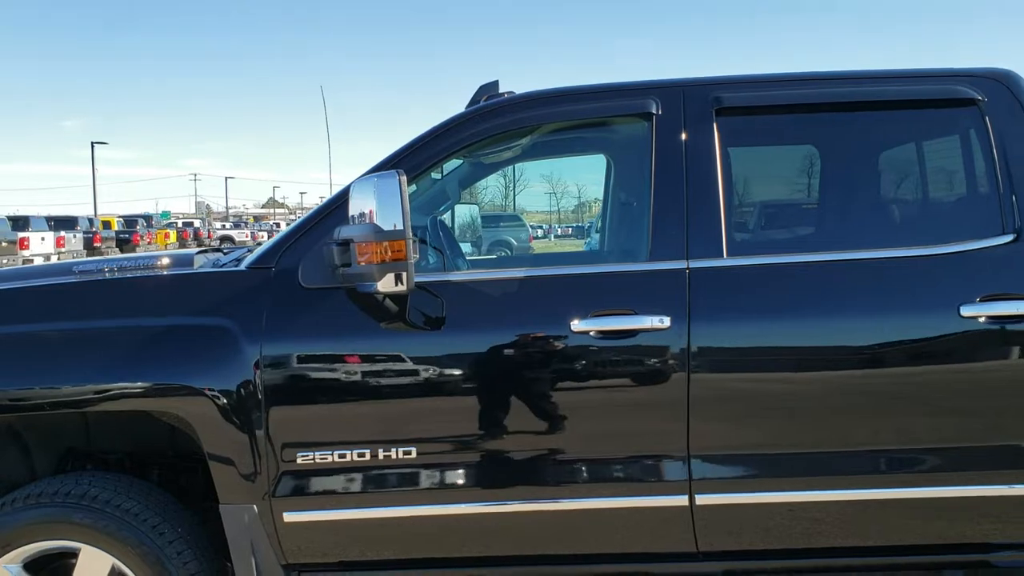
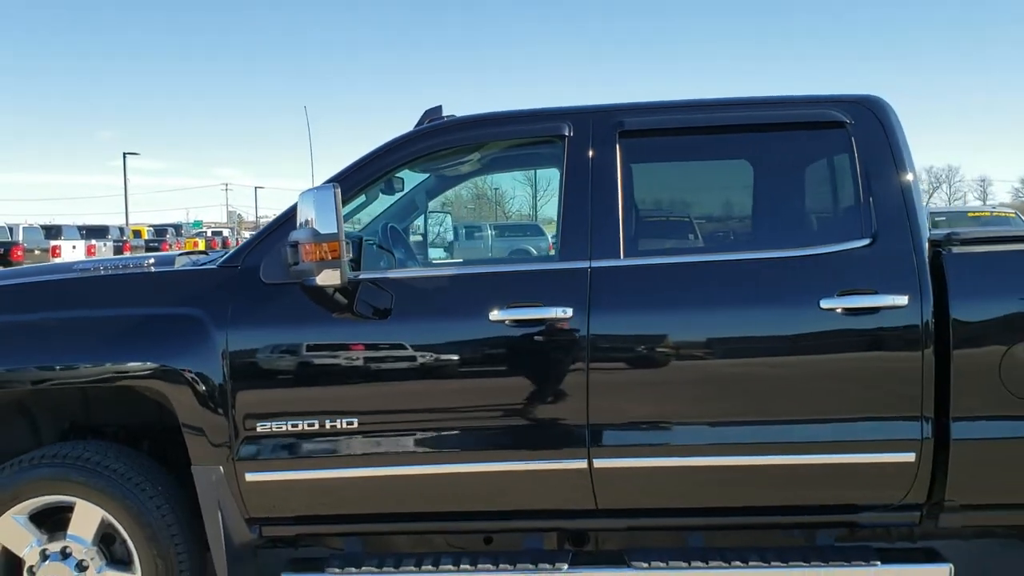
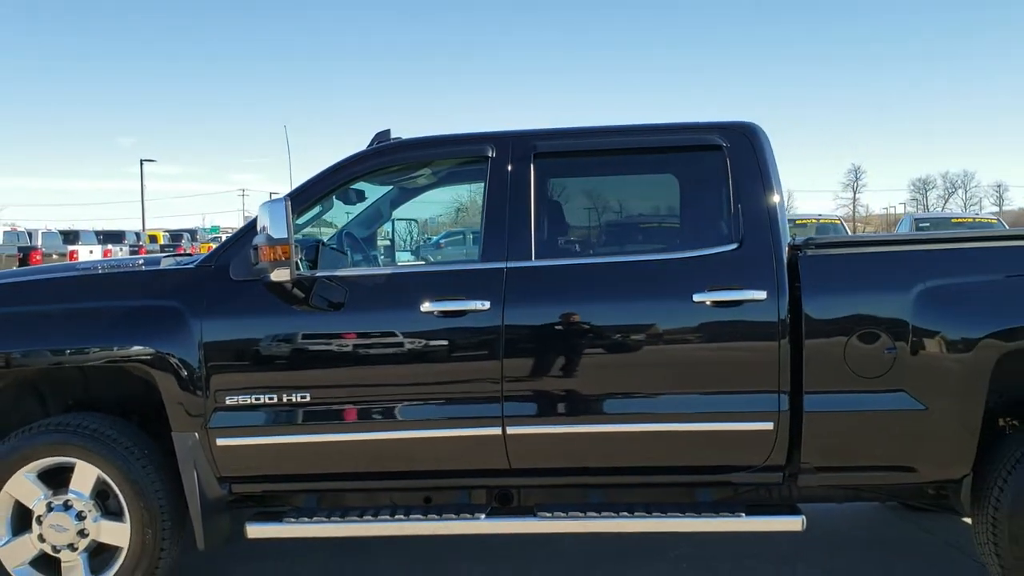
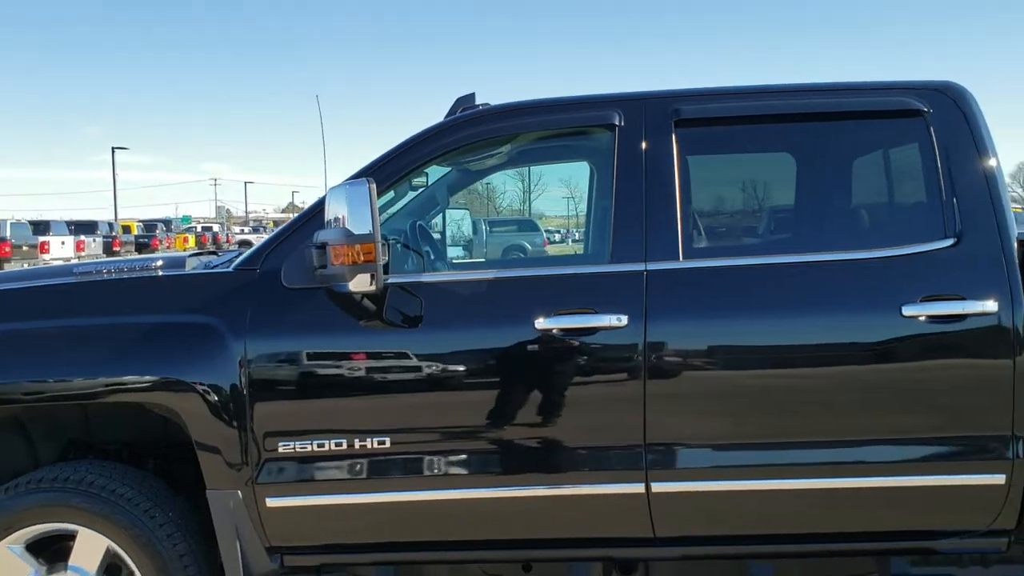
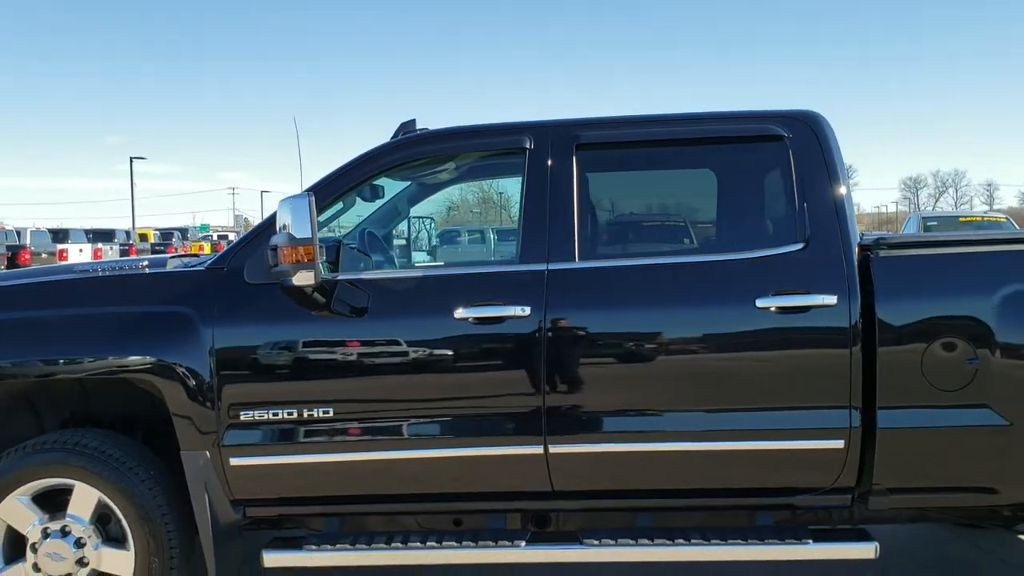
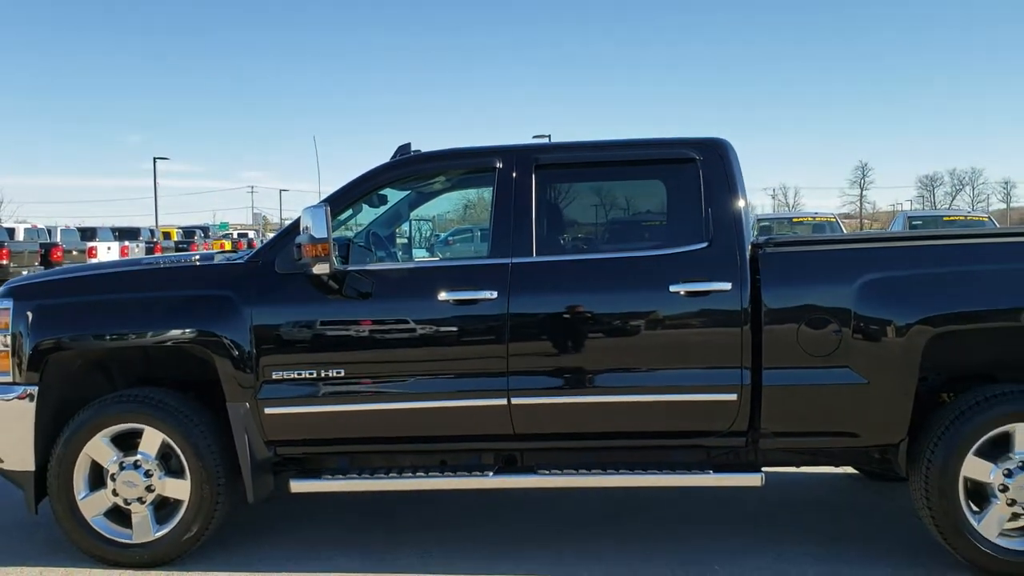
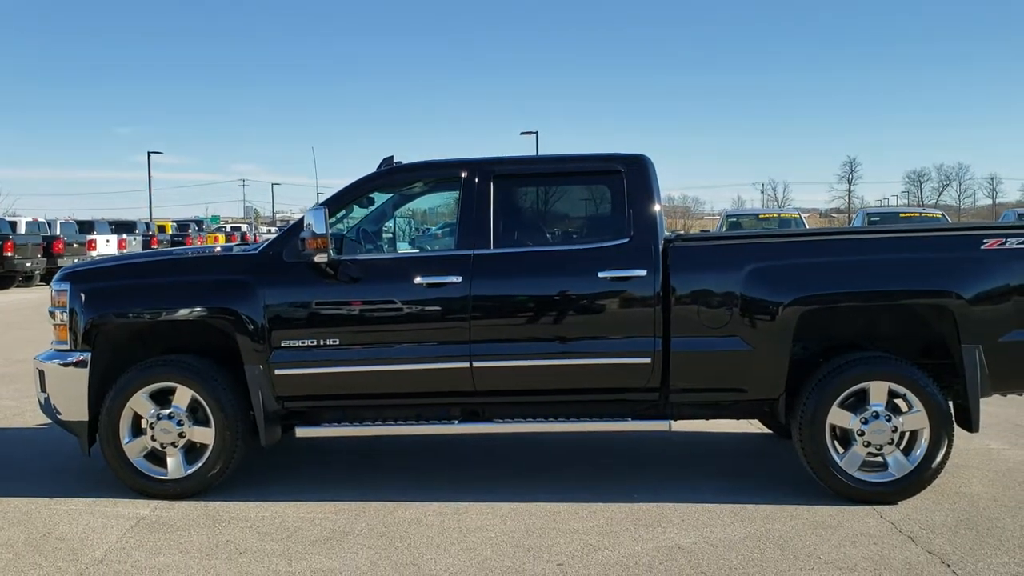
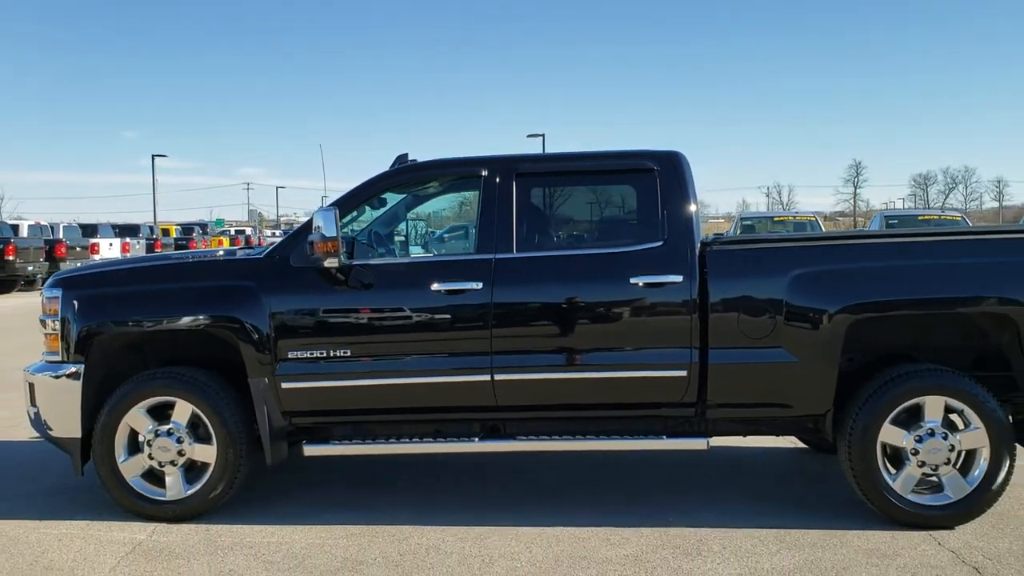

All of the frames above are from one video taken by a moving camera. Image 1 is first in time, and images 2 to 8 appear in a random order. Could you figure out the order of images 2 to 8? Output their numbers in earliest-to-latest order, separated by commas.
4, 2, 5, 3, 6, 8, 7
